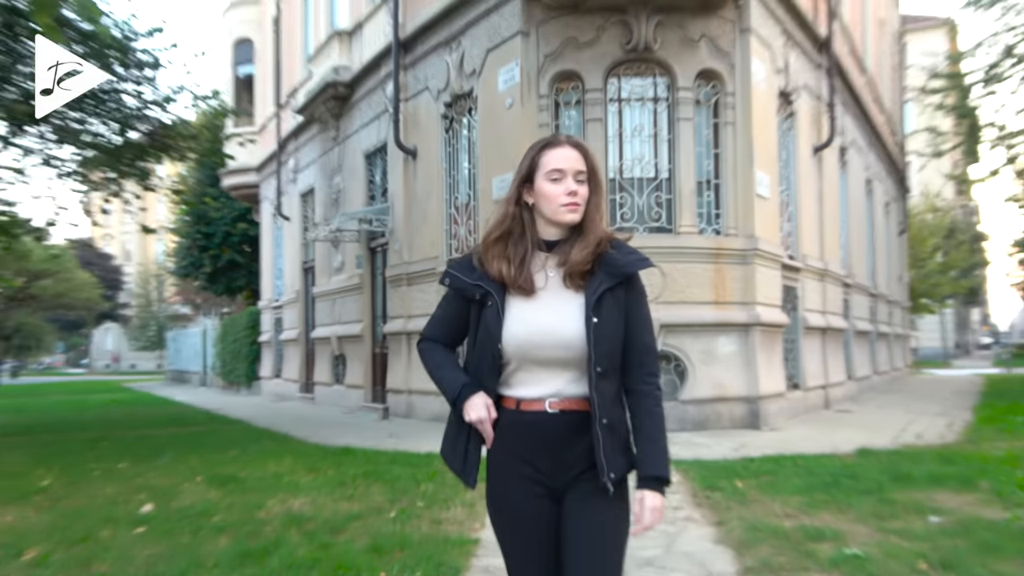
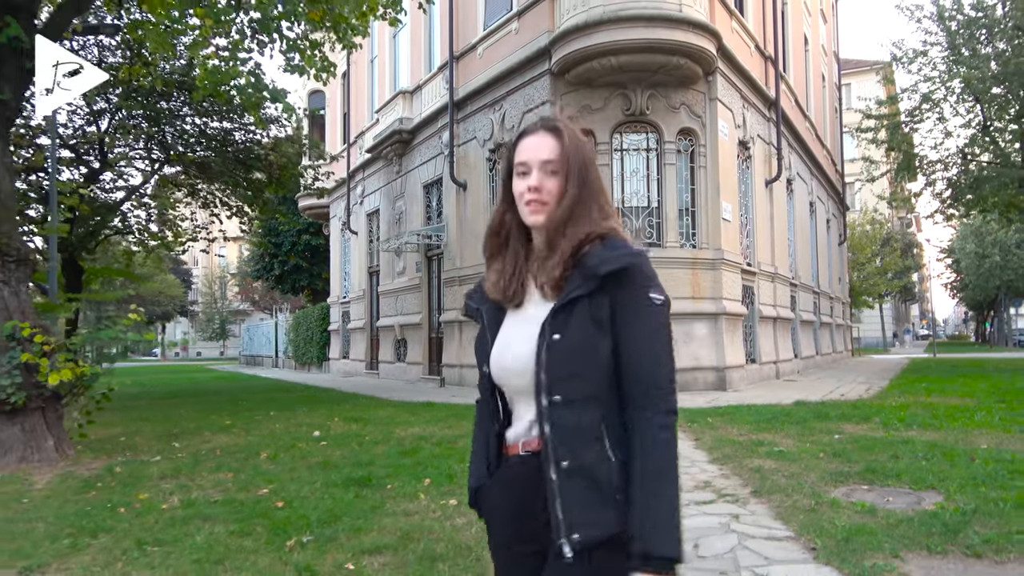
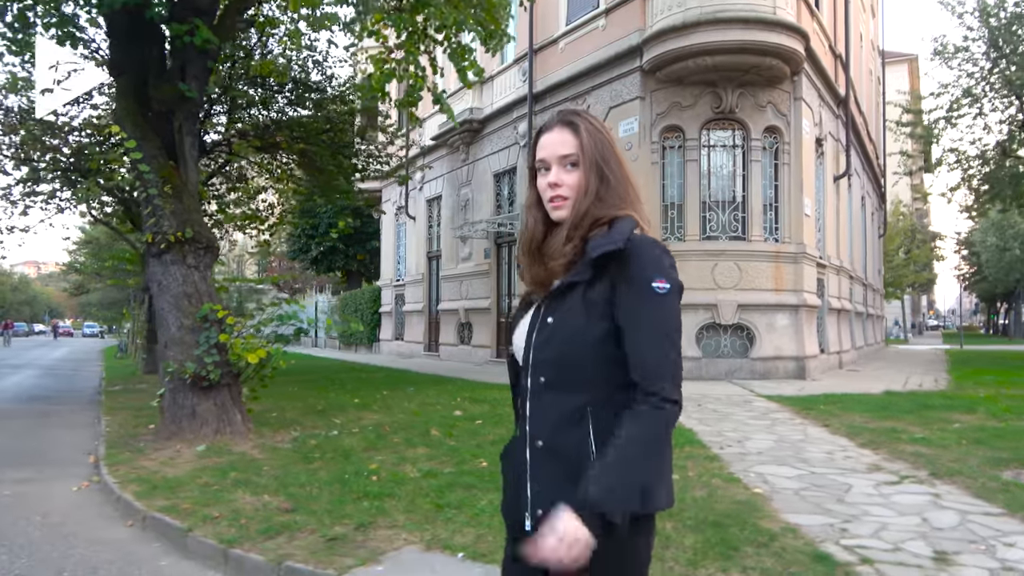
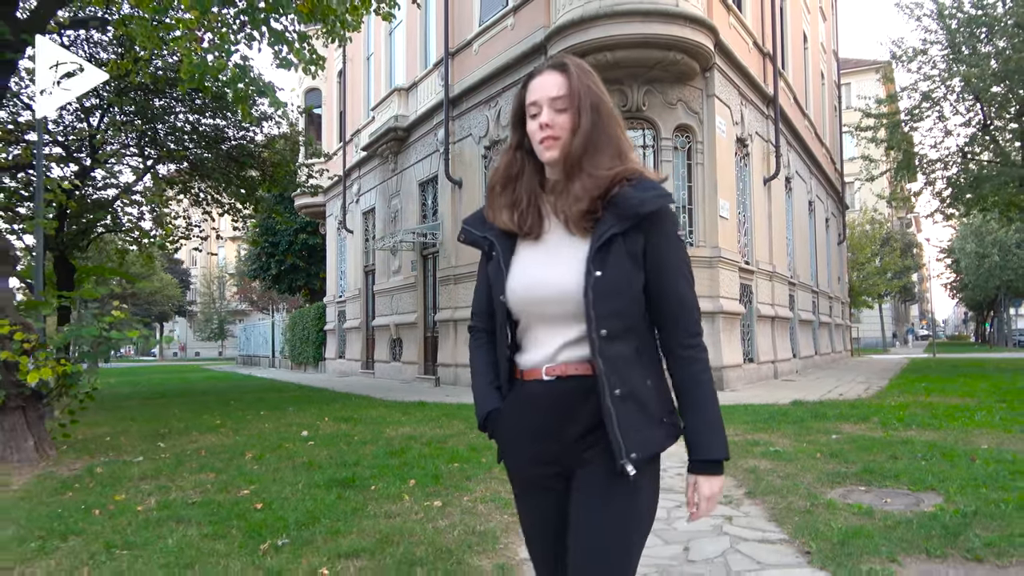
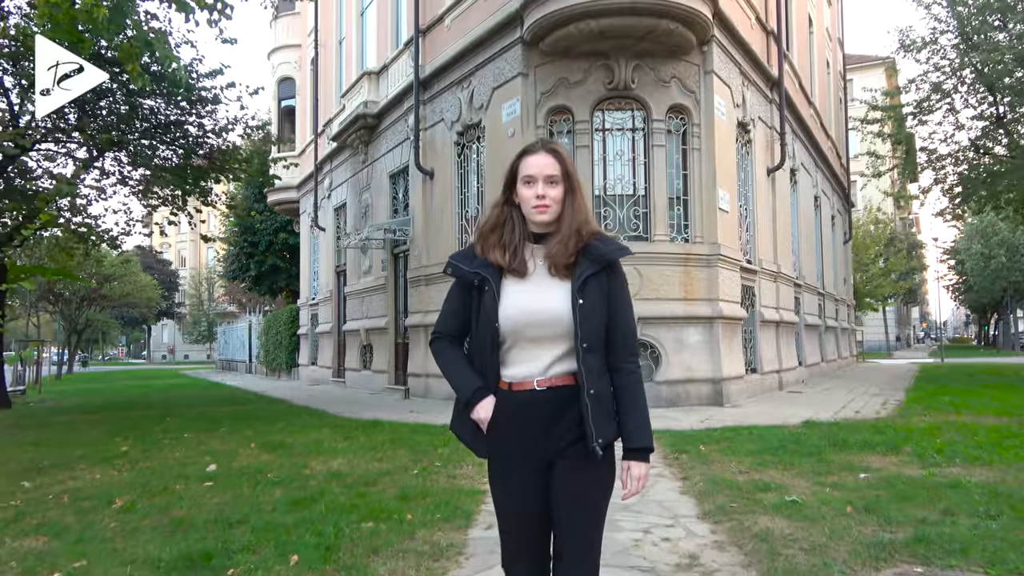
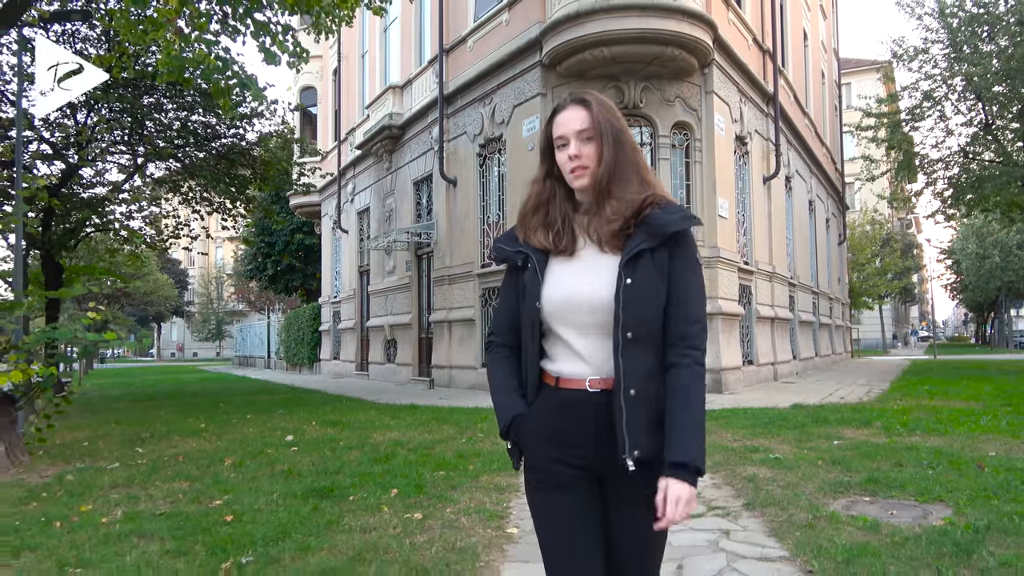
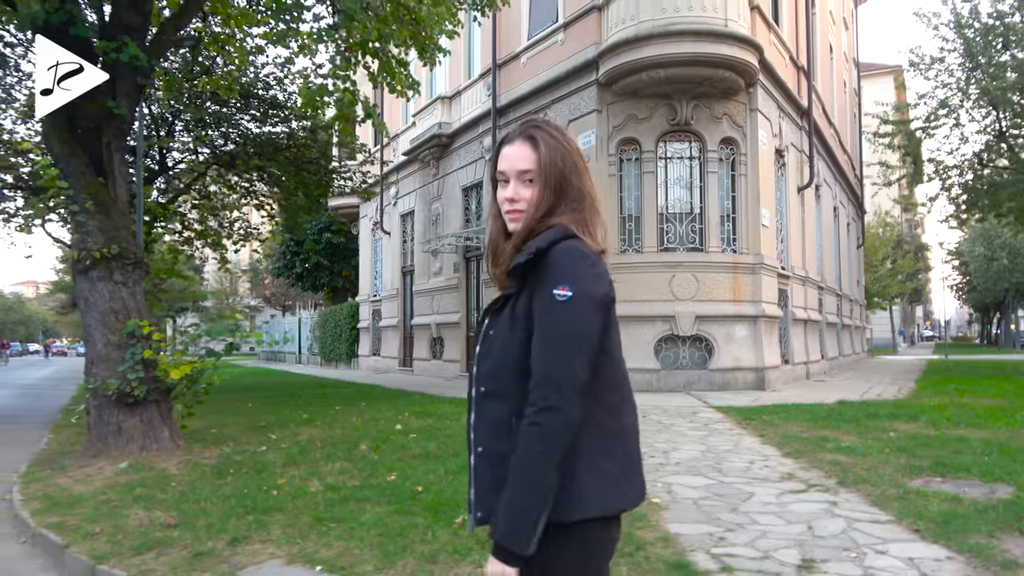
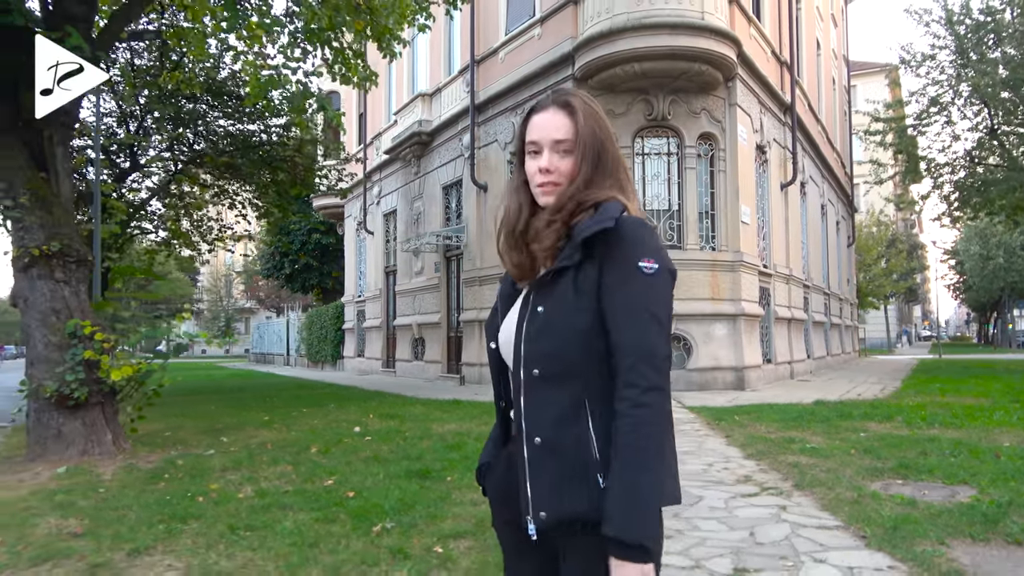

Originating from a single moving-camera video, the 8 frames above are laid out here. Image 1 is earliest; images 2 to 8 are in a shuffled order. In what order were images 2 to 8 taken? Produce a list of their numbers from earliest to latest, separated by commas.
5, 6, 4, 2, 8, 7, 3
